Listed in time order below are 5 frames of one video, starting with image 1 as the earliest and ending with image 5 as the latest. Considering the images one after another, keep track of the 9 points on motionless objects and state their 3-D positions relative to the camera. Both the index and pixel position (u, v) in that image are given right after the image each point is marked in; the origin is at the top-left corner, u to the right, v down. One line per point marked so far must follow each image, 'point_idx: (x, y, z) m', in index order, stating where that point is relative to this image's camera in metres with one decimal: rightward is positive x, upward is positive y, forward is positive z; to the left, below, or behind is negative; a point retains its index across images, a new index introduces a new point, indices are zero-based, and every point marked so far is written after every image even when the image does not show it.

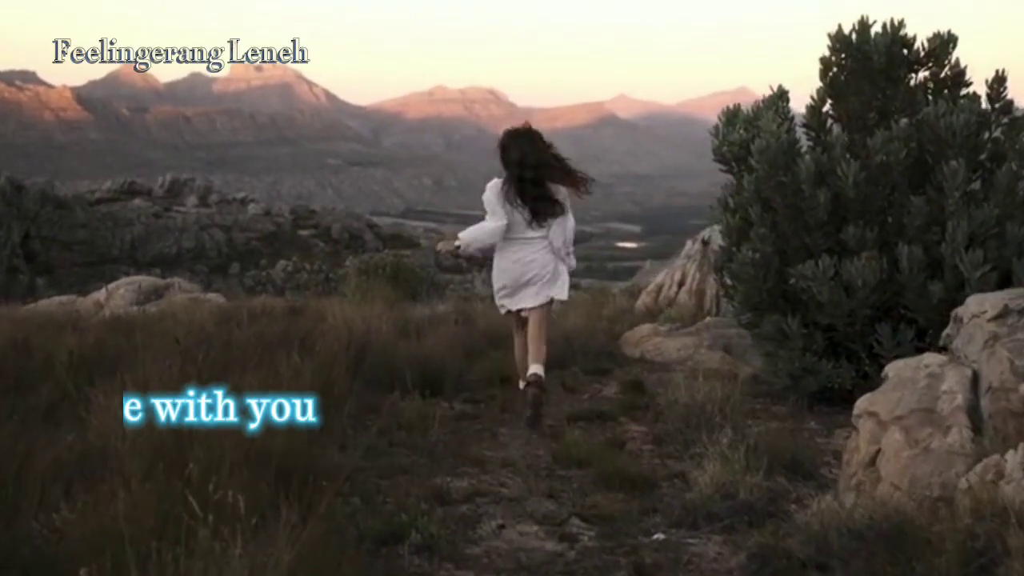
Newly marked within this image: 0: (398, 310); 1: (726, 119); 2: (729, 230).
0: (-1.3, -0.3, +12.3) m
1: (+1.7, +1.3, +8.4) m
2: (+1.7, +0.4, +8.2) m
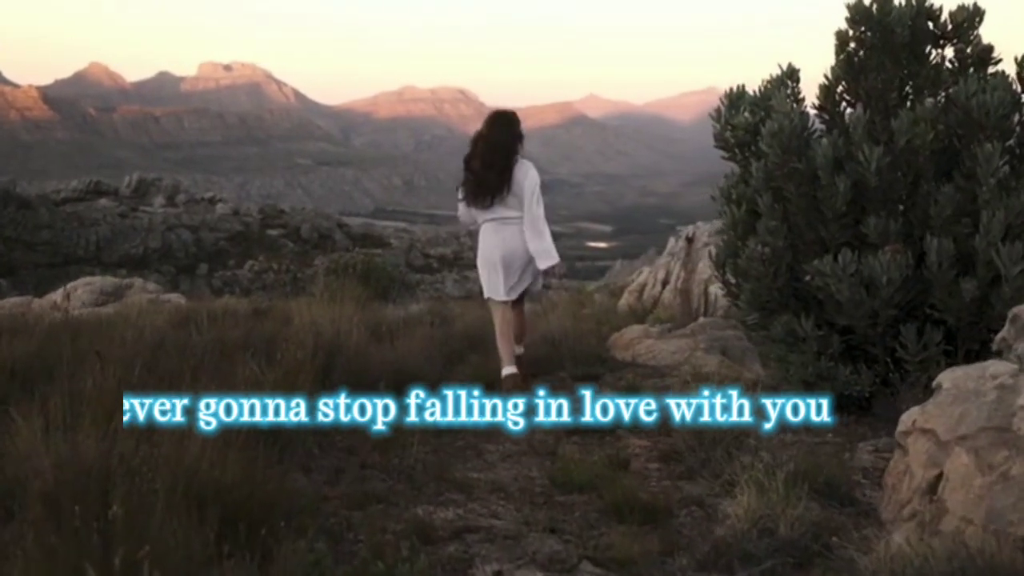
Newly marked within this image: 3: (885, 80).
0: (-1.5, -0.3, +11.5) m
1: (+1.6, +1.4, +7.7) m
2: (+1.6, +0.5, +7.5) m
3: (+2.4, +1.3, +6.9) m
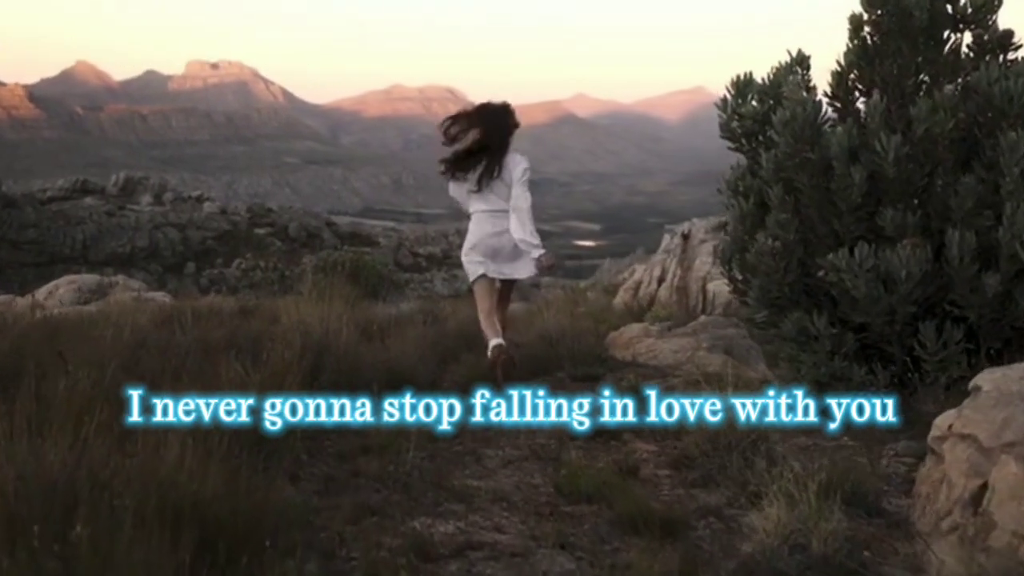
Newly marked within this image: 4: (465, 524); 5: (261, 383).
0: (-1.6, -0.2, +11.2) m
1: (+1.6, +1.4, +7.4) m
2: (+1.5, +0.5, +7.2) m
3: (+2.4, +1.4, +6.6) m
4: (-0.2, -1.0, +4.3) m
5: (-1.3, -0.5, +5.5) m
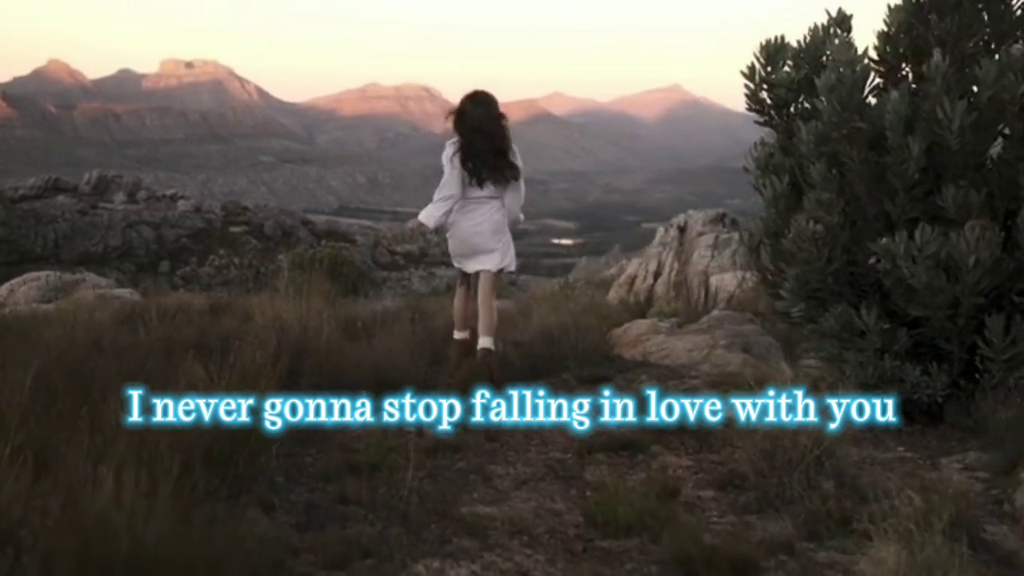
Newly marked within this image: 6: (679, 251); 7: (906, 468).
0: (-1.6, -0.2, +10.3) m
1: (+1.6, +1.4, +6.6) m
2: (+1.6, +0.5, +6.4) m
3: (+2.4, +1.4, +5.8) m
4: (-0.1, -0.9, +3.5) m
5: (-1.2, -0.5, +4.7) m
6: (+2.3, +0.5, +15.0) m
7: (+1.9, -0.8, +5.0) m
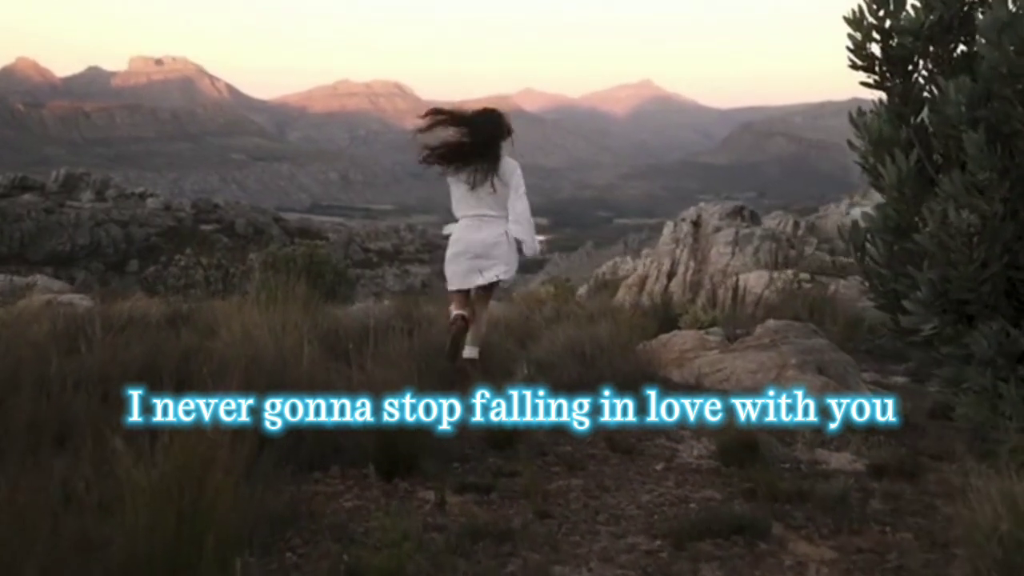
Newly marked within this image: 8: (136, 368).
0: (-1.5, -0.2, +8.7) m
1: (+1.8, +1.4, +5.1) m
2: (+1.8, +0.5, +4.8) m
3: (+2.6, +1.4, +4.3) m
4: (+0.2, -1.0, +1.9) m
5: (-1.0, -0.5, +3.1) m
6: (+2.3, +0.5, +13.5) m
7: (+2.1, -0.9, +3.5) m
8: (-2.1, -0.5, +5.8) m
